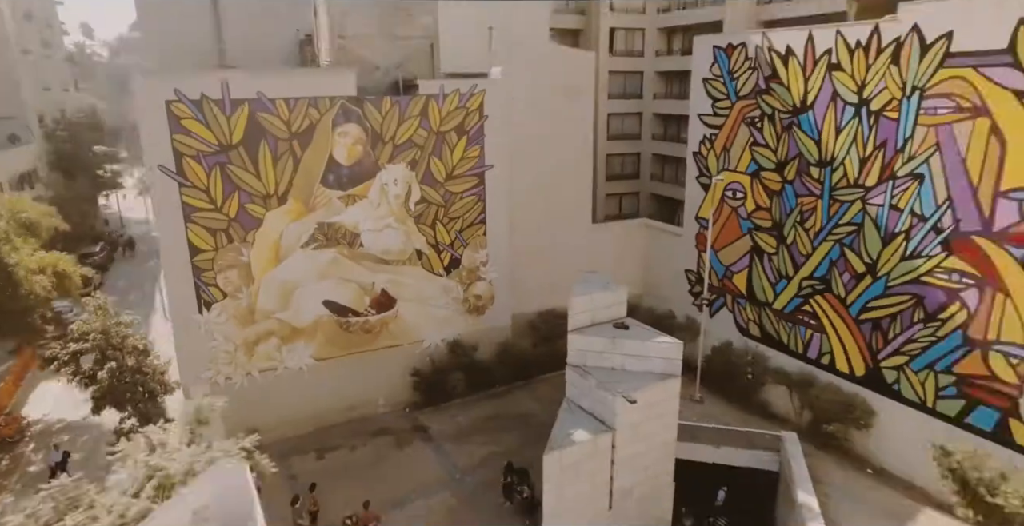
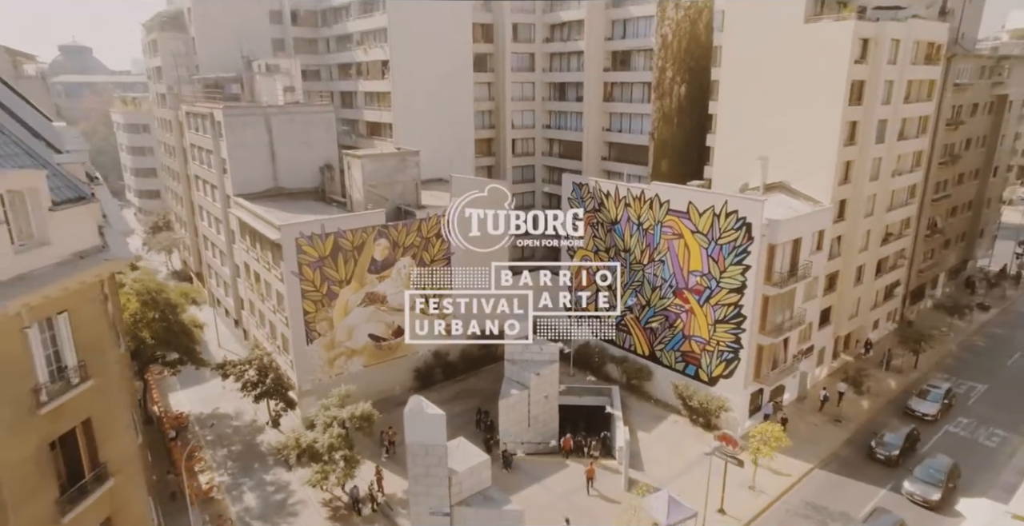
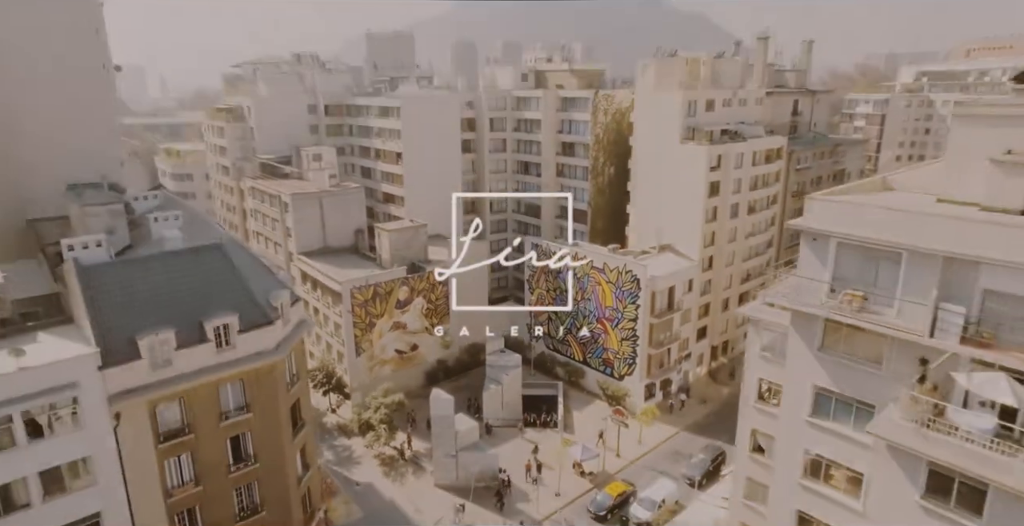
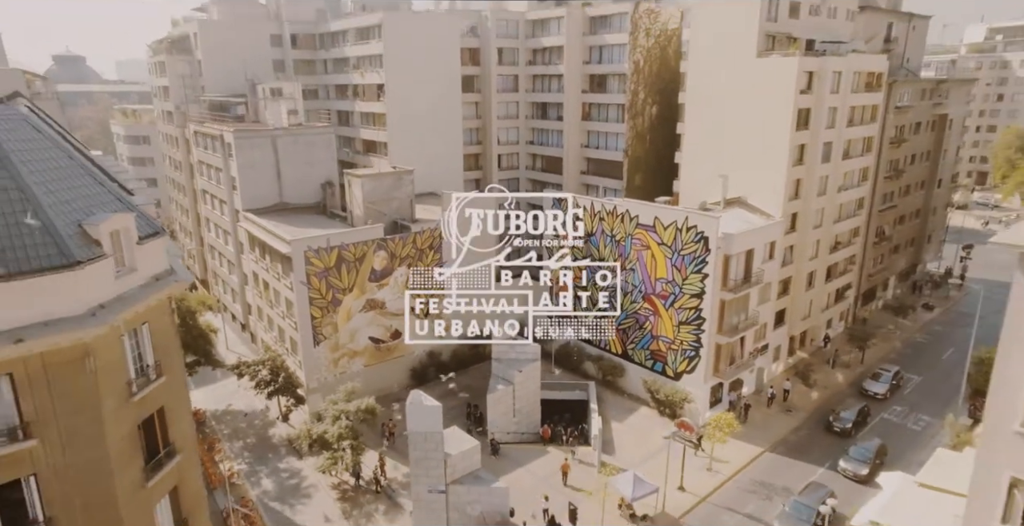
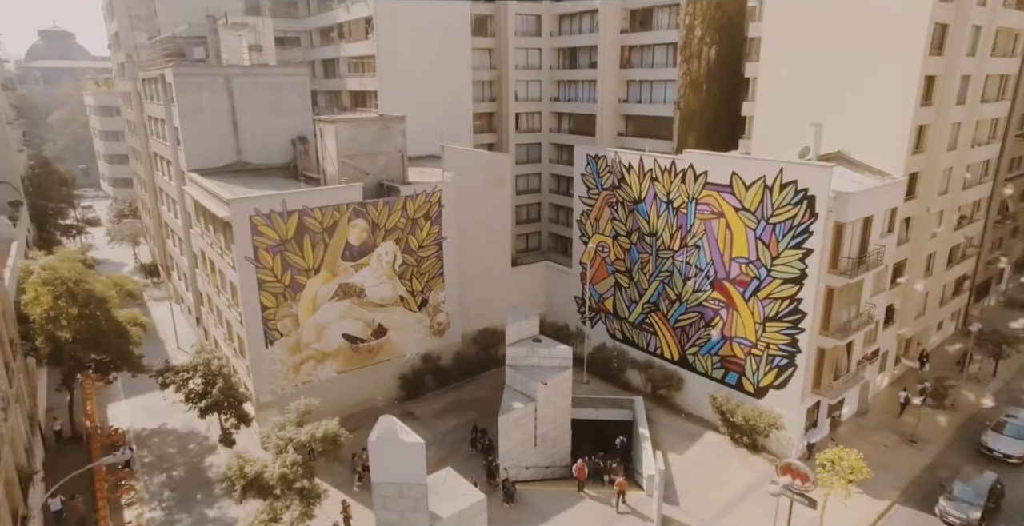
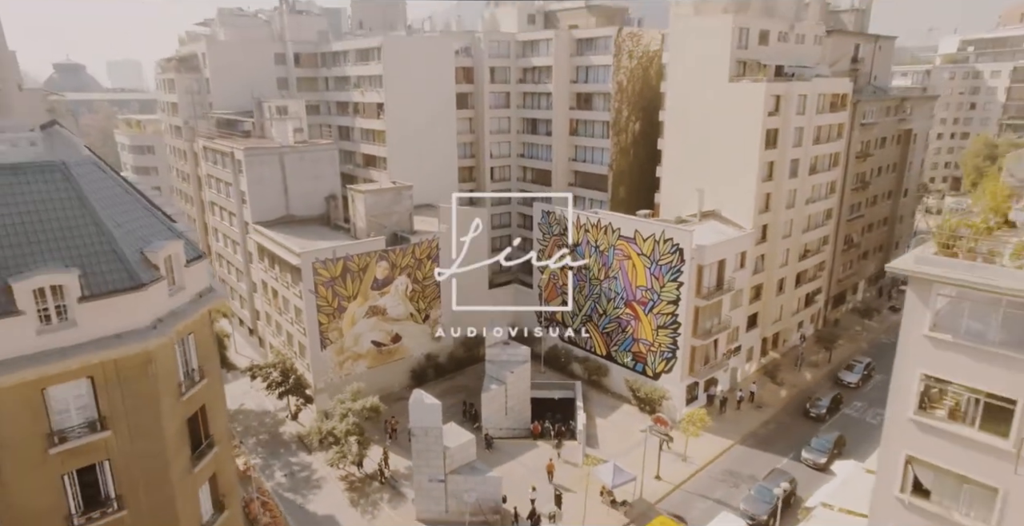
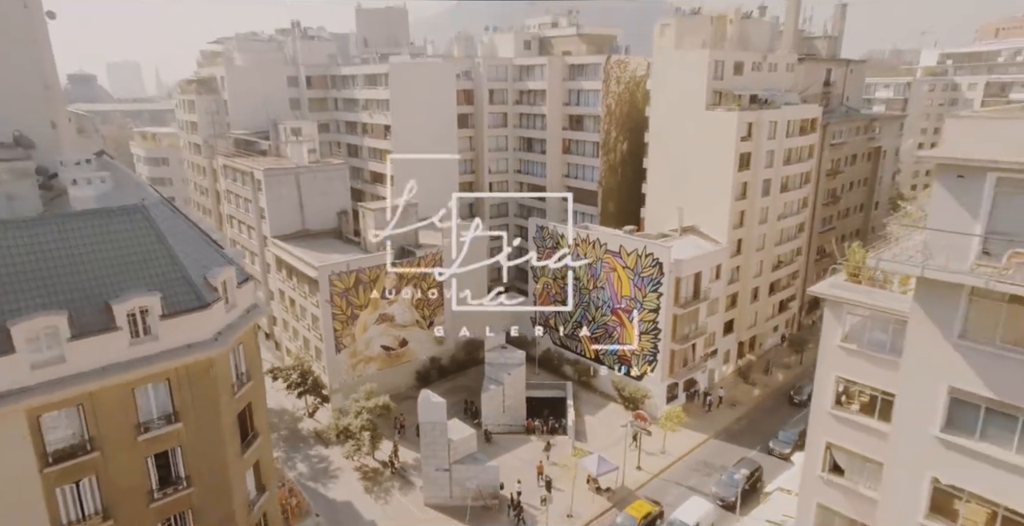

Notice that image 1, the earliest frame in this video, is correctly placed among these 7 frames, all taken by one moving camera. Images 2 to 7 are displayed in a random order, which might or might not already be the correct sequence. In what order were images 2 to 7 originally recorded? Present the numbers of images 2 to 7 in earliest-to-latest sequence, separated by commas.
5, 2, 4, 6, 7, 3
